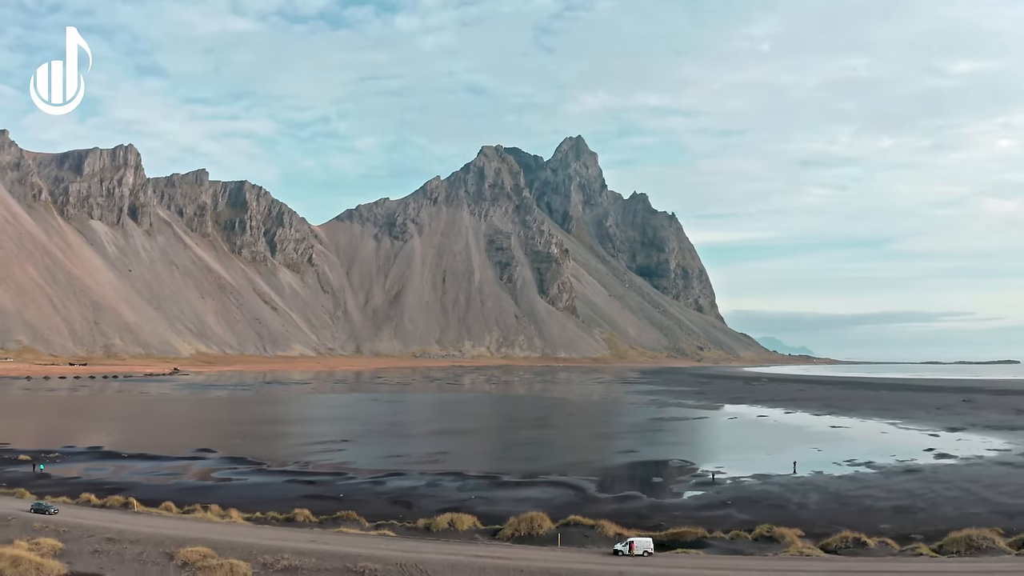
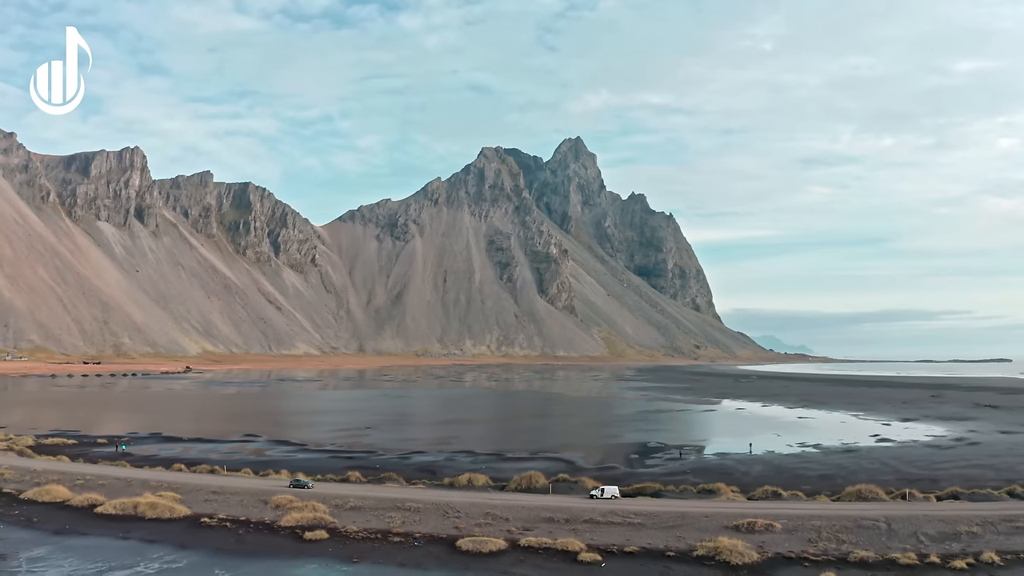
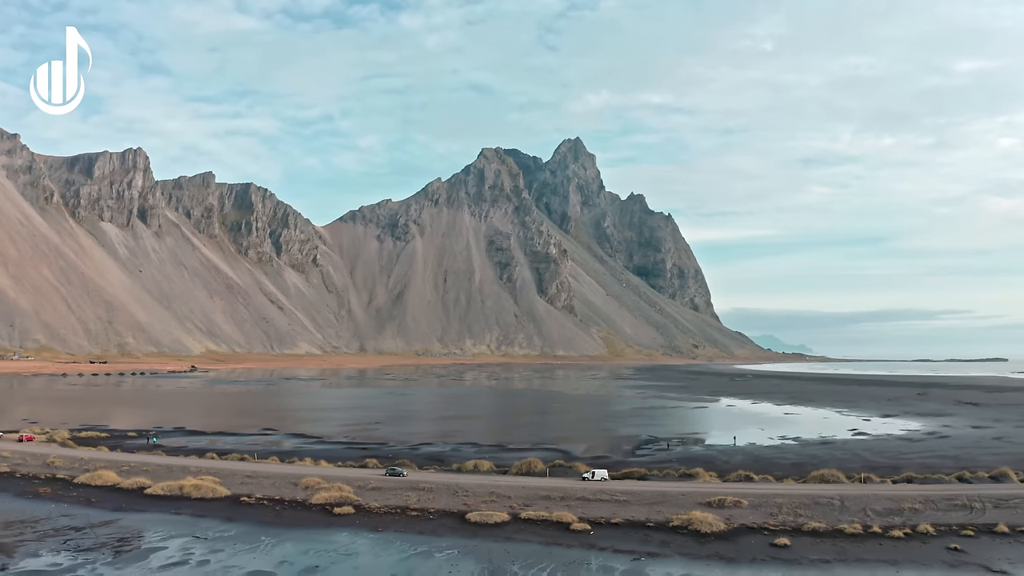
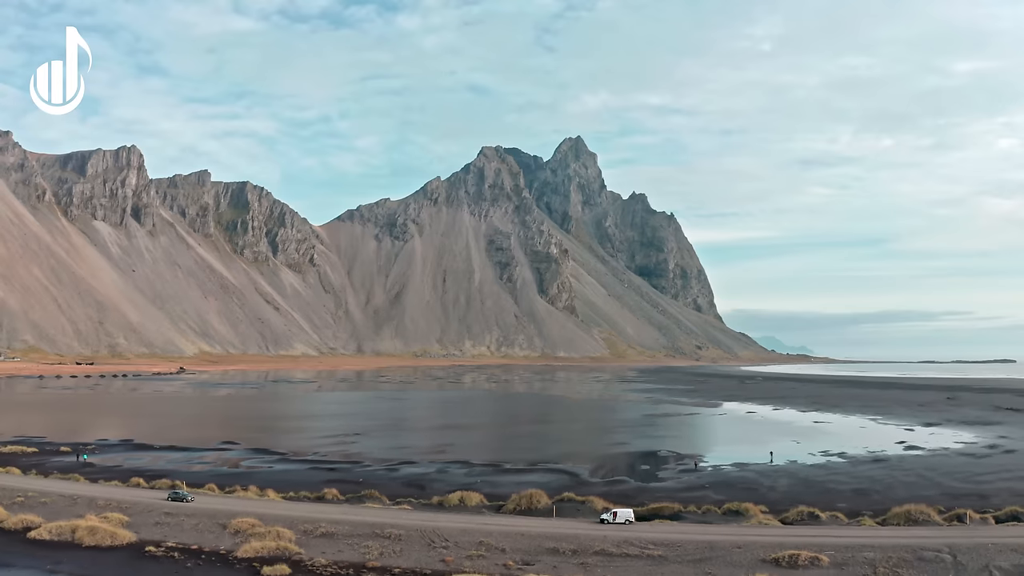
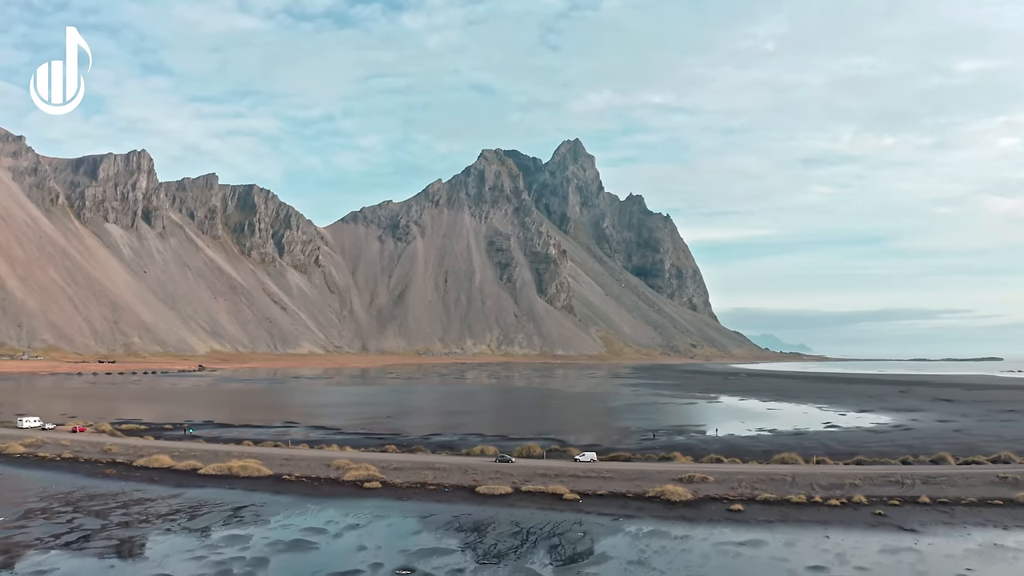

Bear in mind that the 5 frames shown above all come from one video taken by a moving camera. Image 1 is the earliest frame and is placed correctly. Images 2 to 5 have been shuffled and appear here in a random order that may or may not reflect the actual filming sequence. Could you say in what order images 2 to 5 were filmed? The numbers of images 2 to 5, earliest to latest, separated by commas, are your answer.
4, 2, 3, 5
